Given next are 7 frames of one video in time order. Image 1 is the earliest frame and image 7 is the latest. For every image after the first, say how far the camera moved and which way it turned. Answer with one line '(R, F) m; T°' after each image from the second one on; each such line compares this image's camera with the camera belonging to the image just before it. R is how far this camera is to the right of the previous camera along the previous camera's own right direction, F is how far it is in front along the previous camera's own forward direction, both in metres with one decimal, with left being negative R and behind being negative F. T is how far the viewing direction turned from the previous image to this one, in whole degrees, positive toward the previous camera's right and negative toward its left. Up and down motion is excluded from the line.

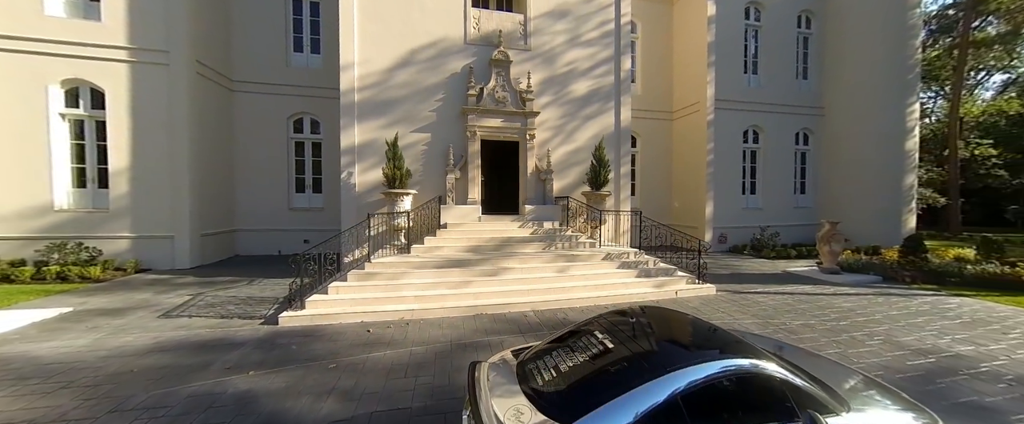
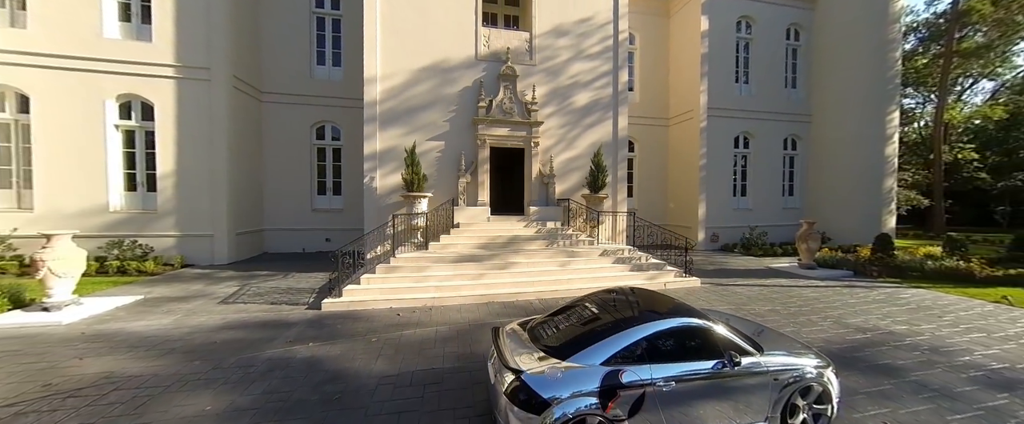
(-0.1, -1.1) m; 0°
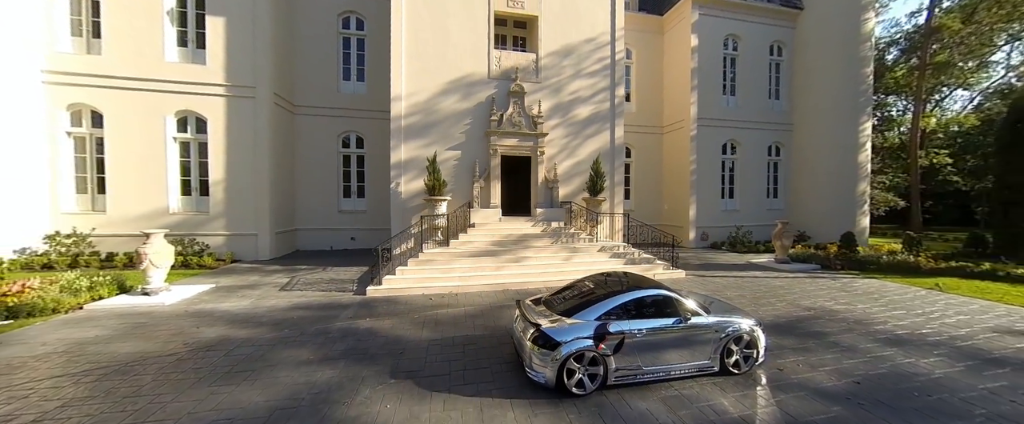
(-0.3, -1.5) m; 0°
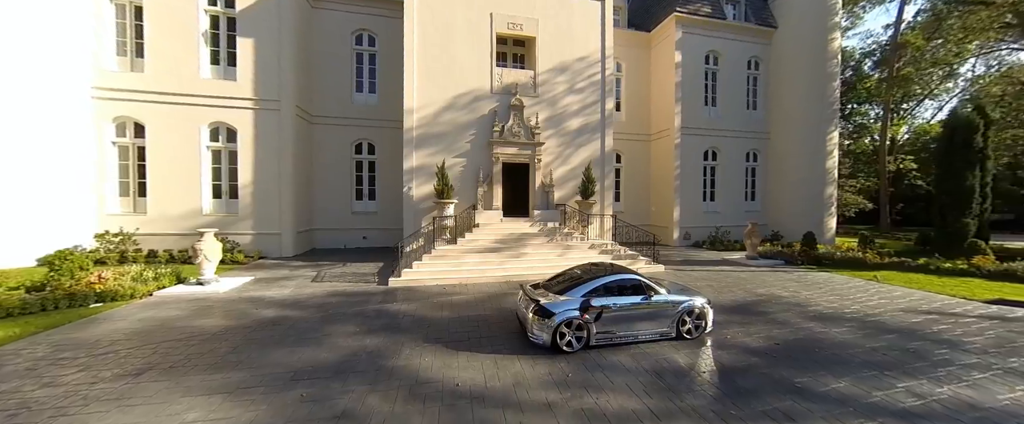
(-0.2, -1.5) m; +1°
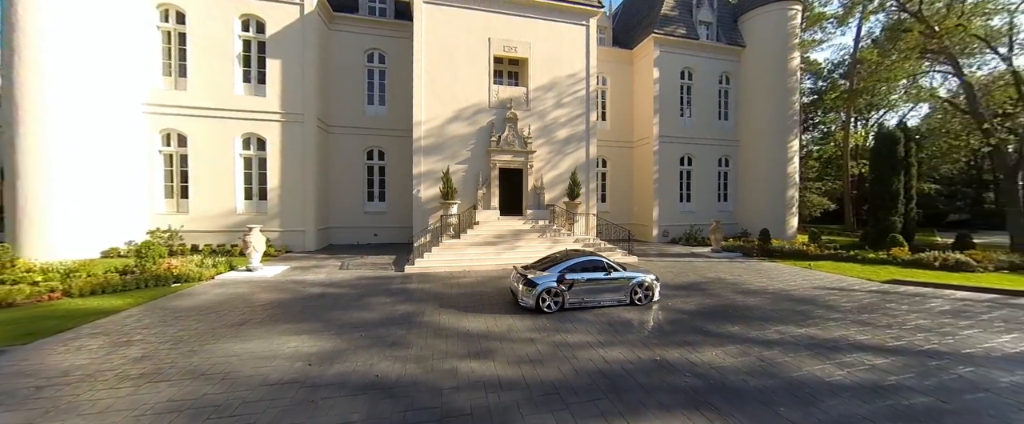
(0.0, -2.1) m; +1°
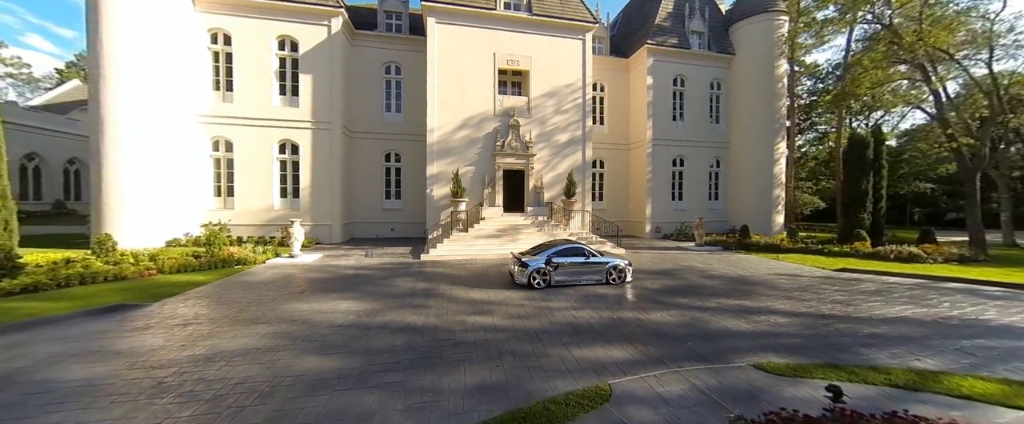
(+0.3, -1.9) m; -2°
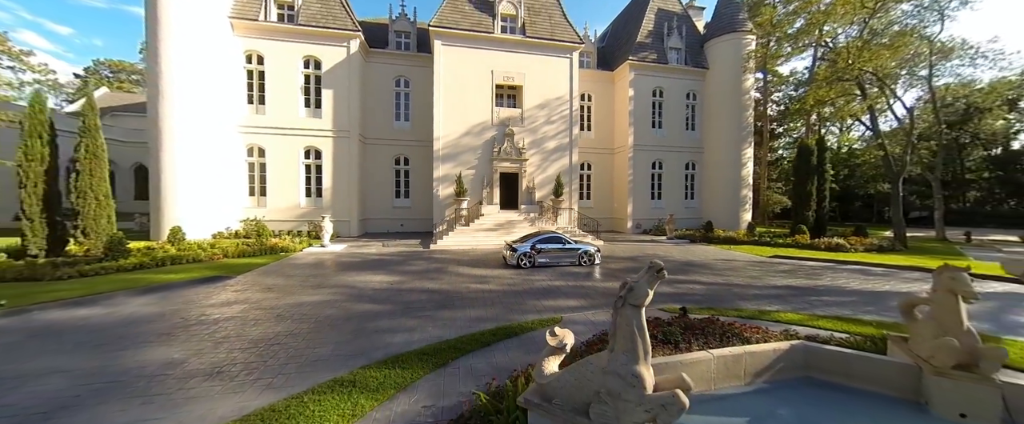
(+0.2, -2.7) m; 0°
